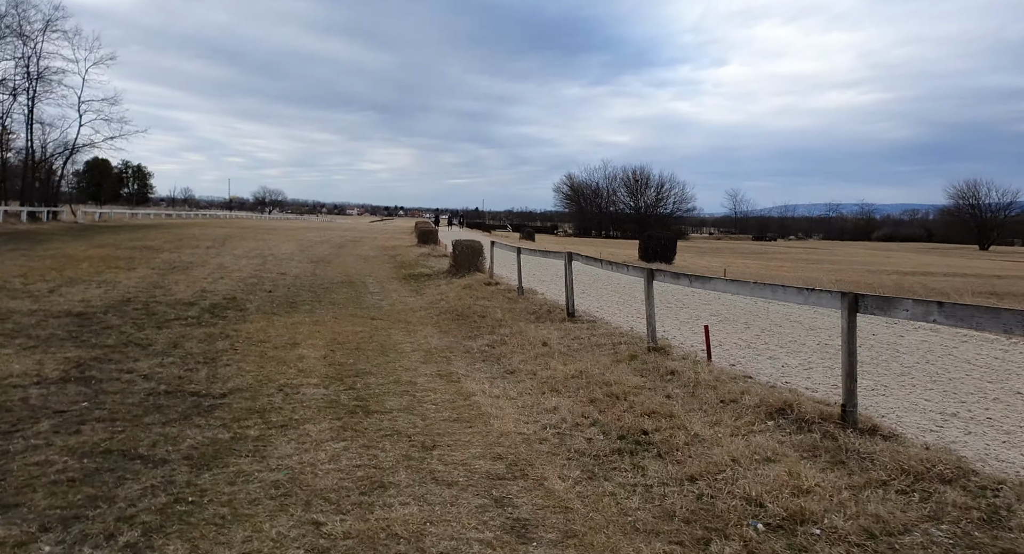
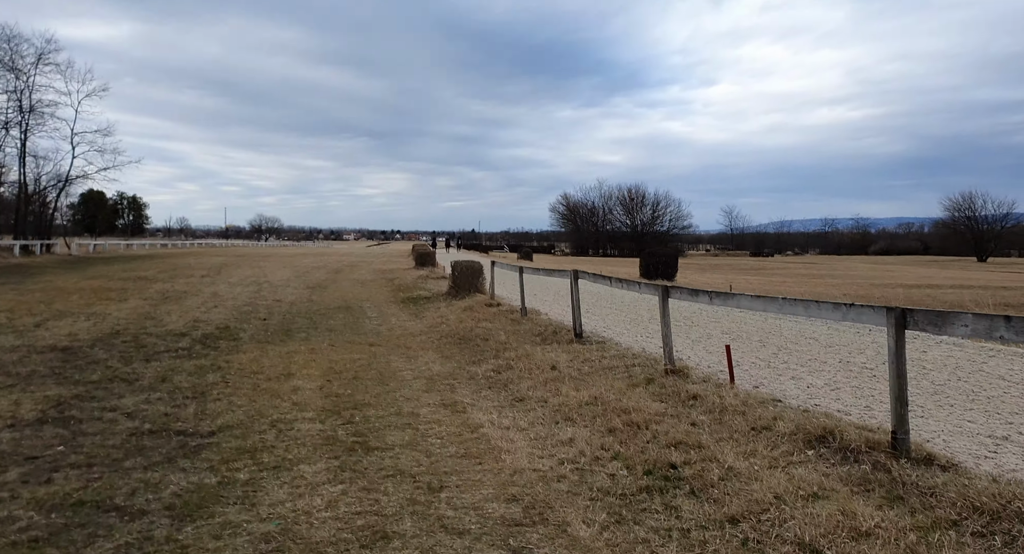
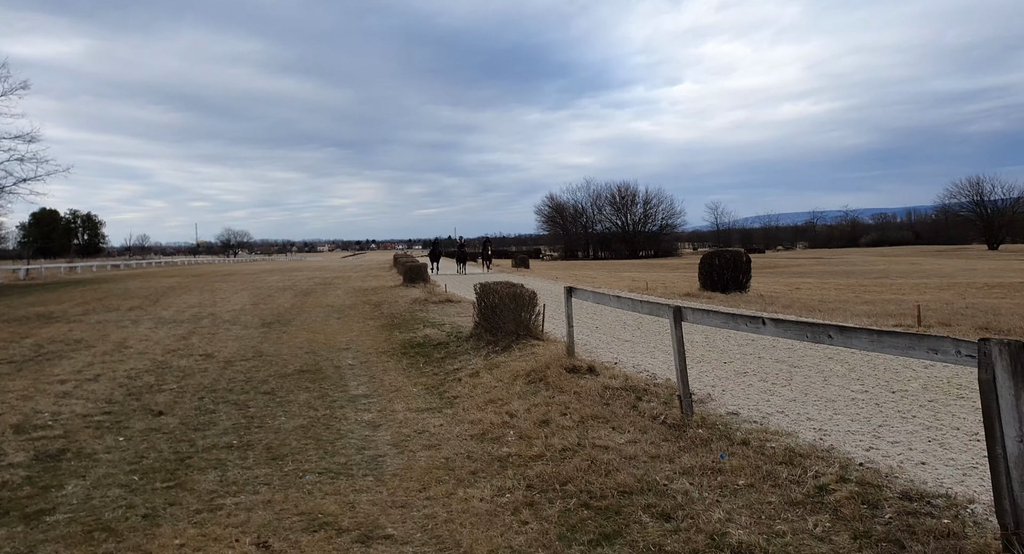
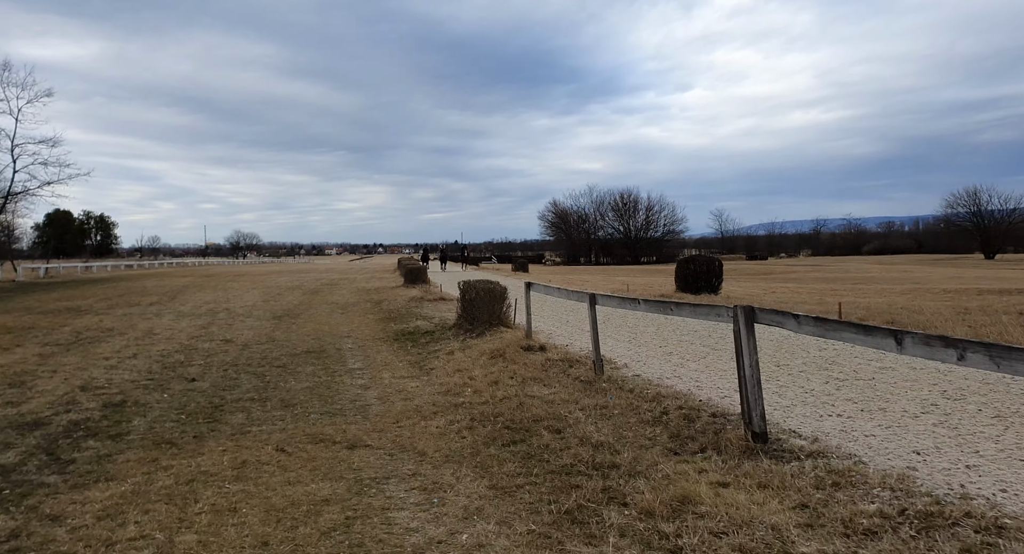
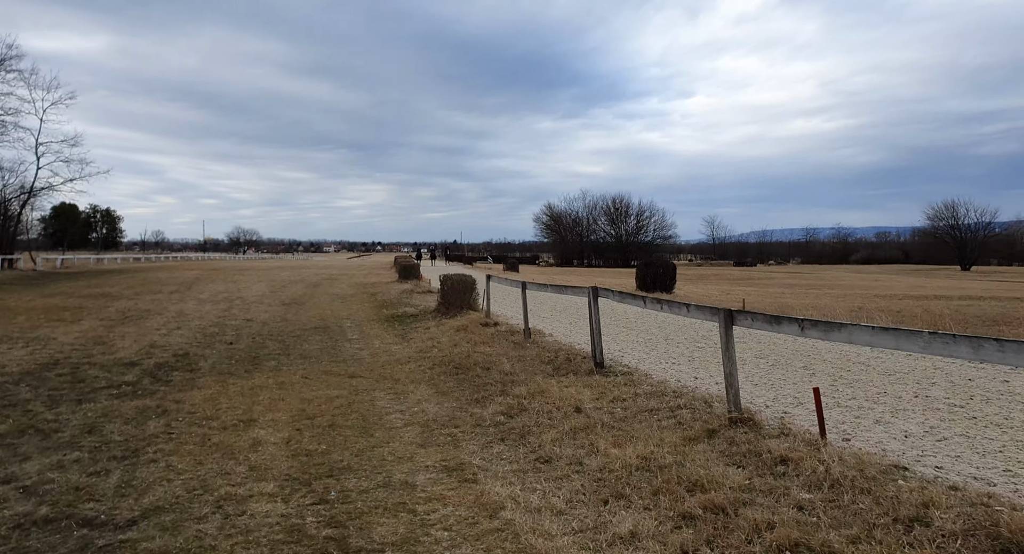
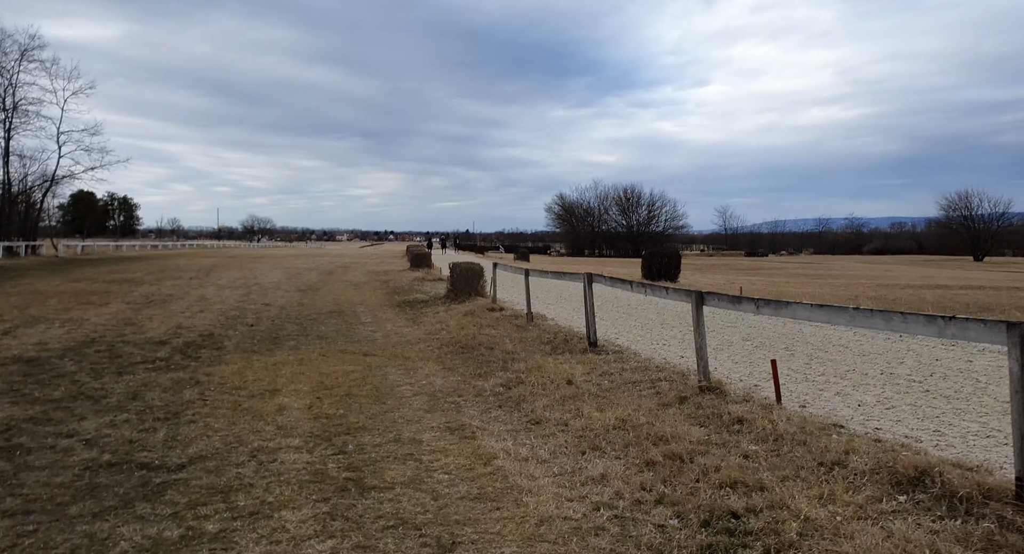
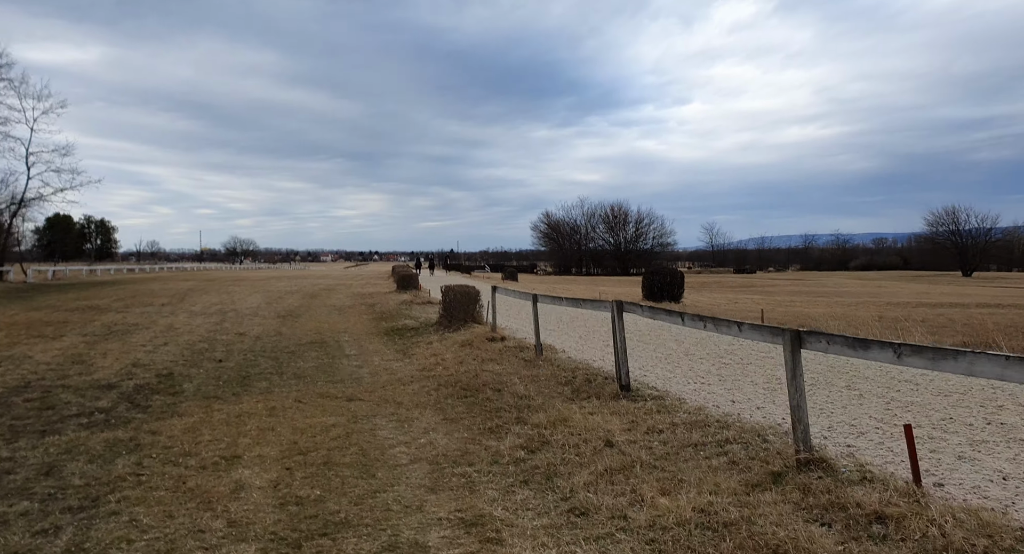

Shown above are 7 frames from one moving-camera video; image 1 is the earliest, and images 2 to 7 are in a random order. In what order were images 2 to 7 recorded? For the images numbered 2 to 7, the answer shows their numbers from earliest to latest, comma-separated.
2, 6, 5, 7, 4, 3
